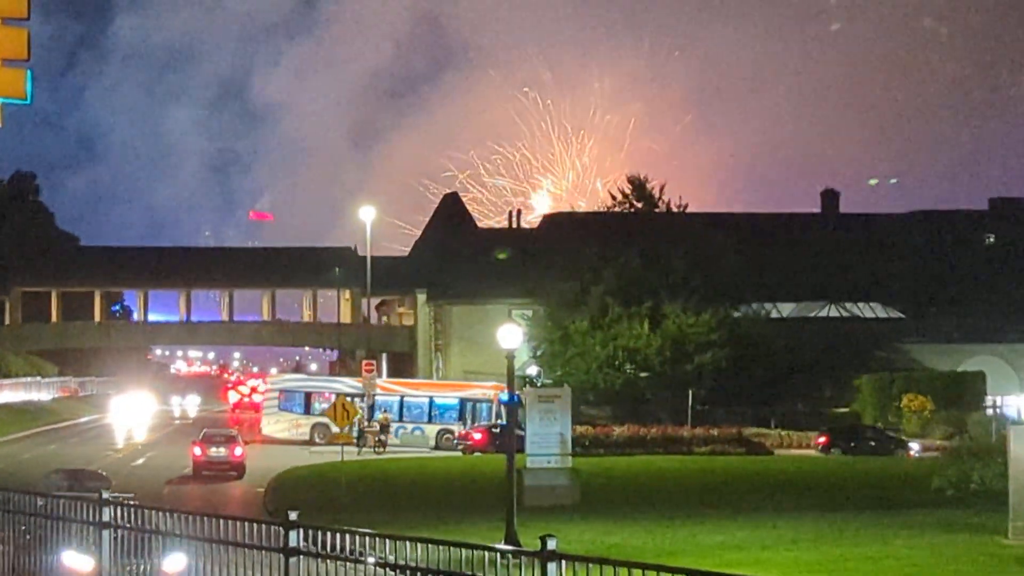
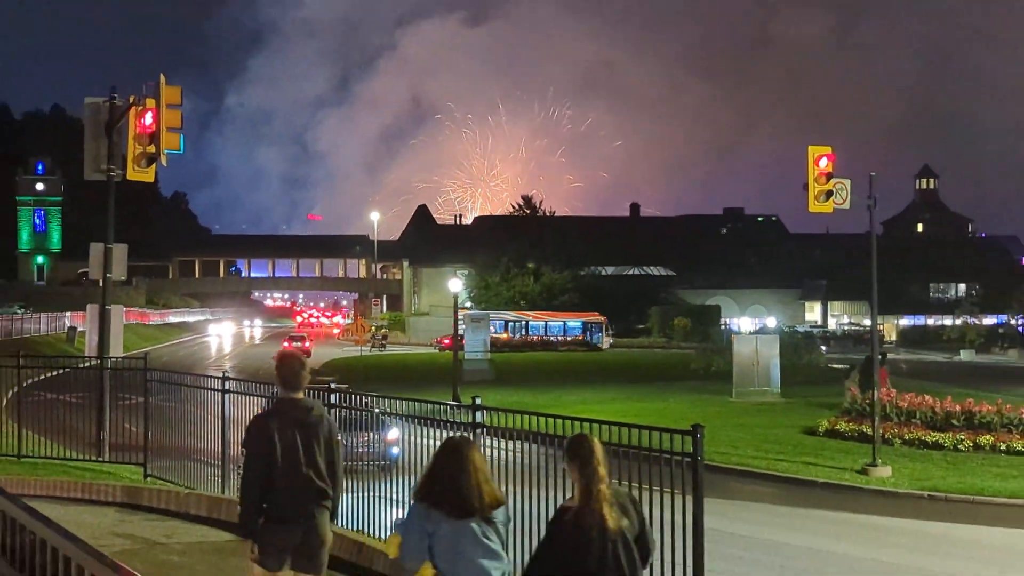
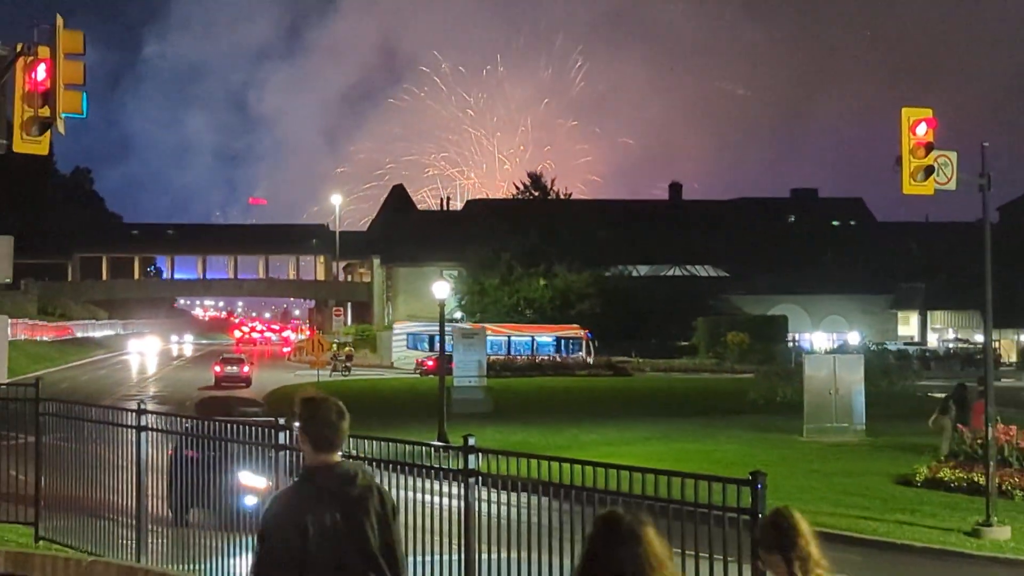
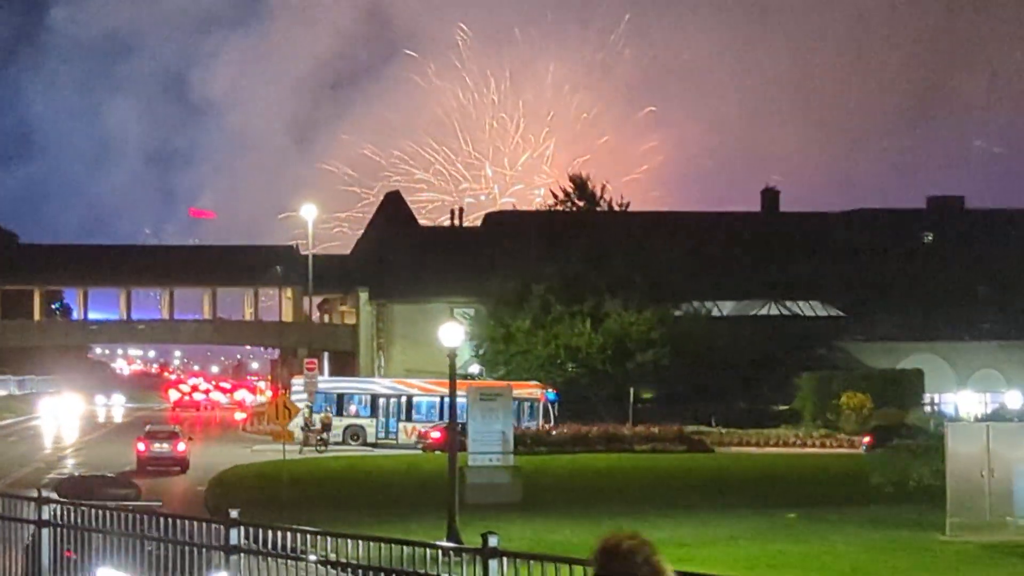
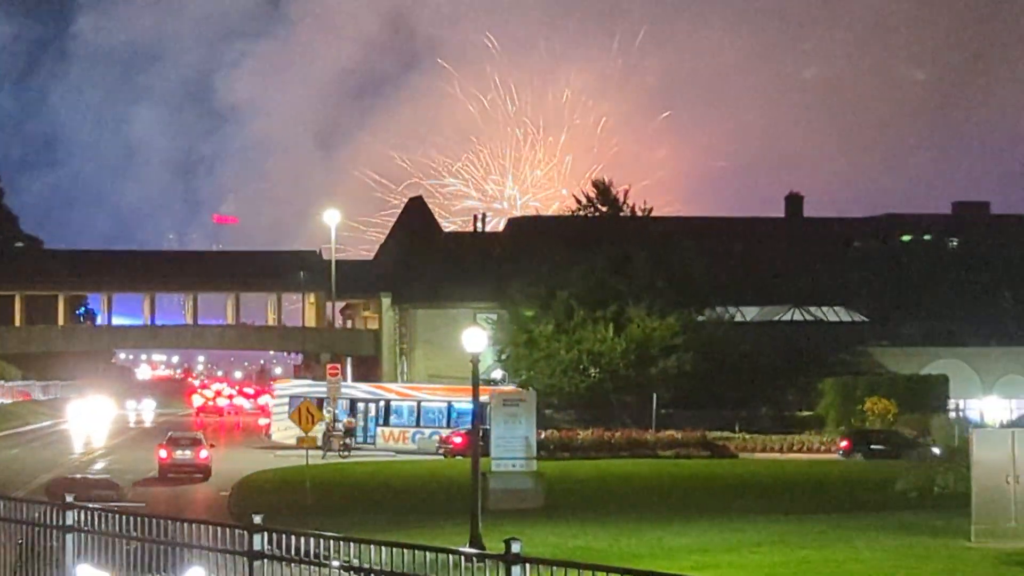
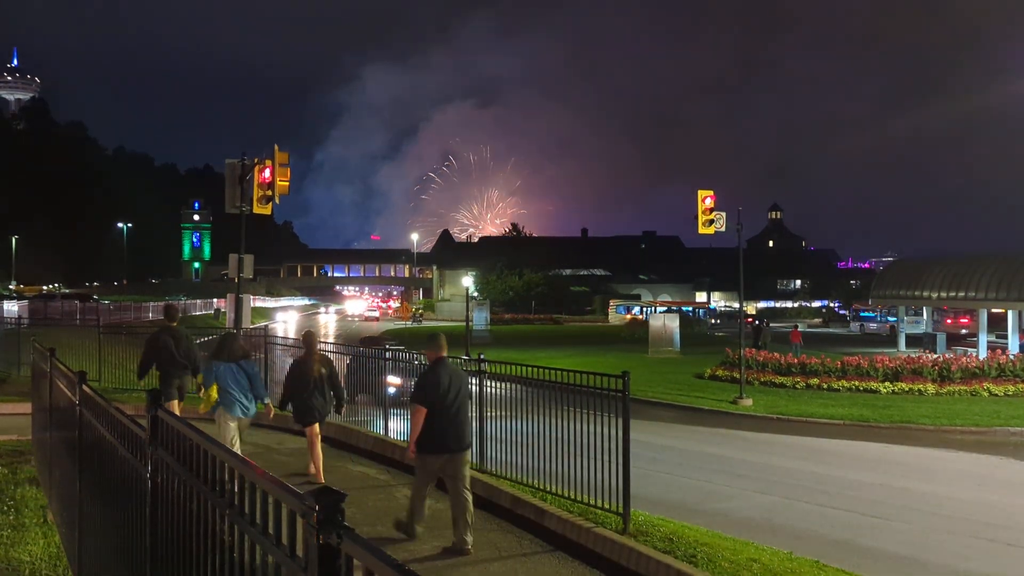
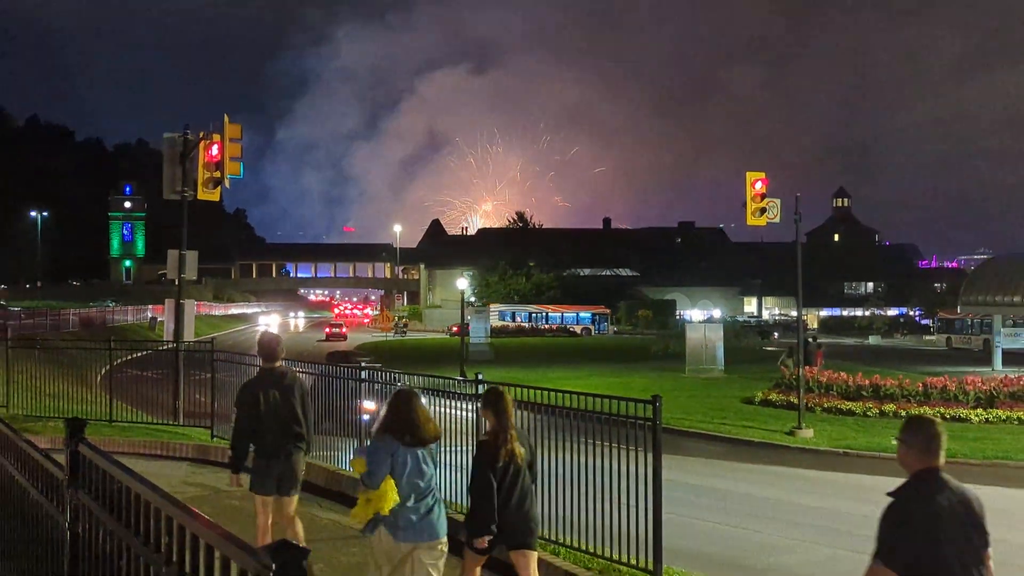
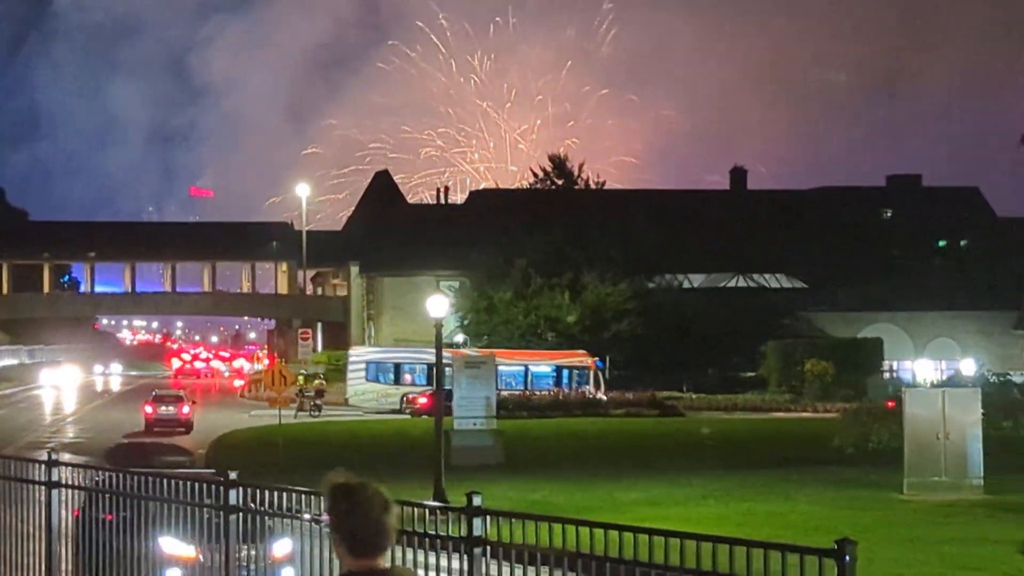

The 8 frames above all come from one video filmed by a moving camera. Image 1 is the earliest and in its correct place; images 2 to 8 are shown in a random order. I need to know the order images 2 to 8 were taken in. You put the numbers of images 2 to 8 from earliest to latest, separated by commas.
5, 4, 8, 3, 2, 7, 6
